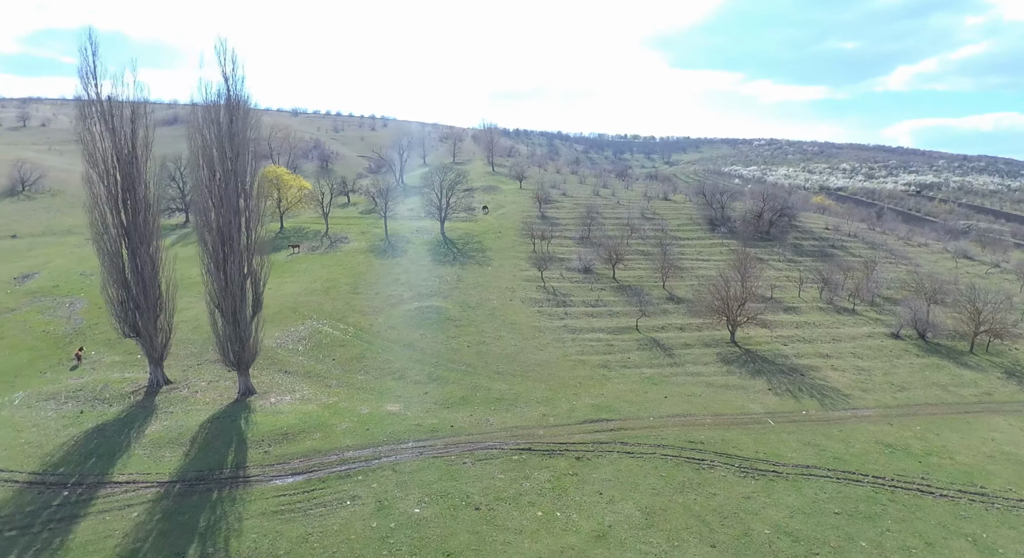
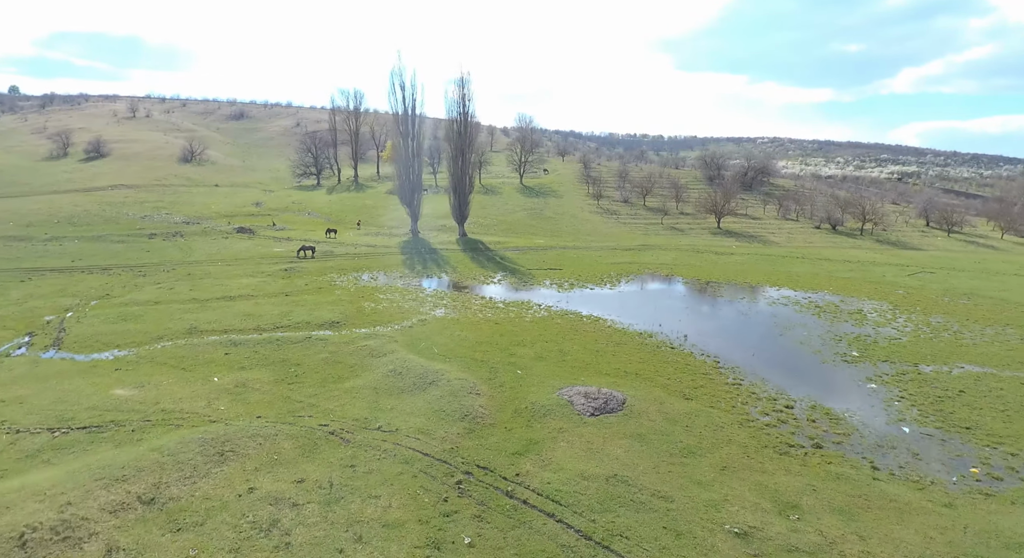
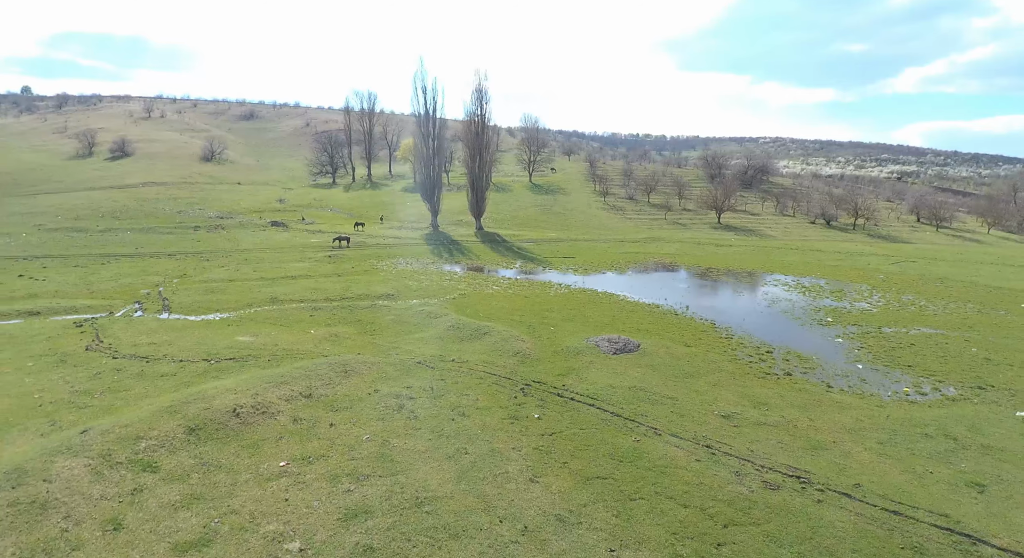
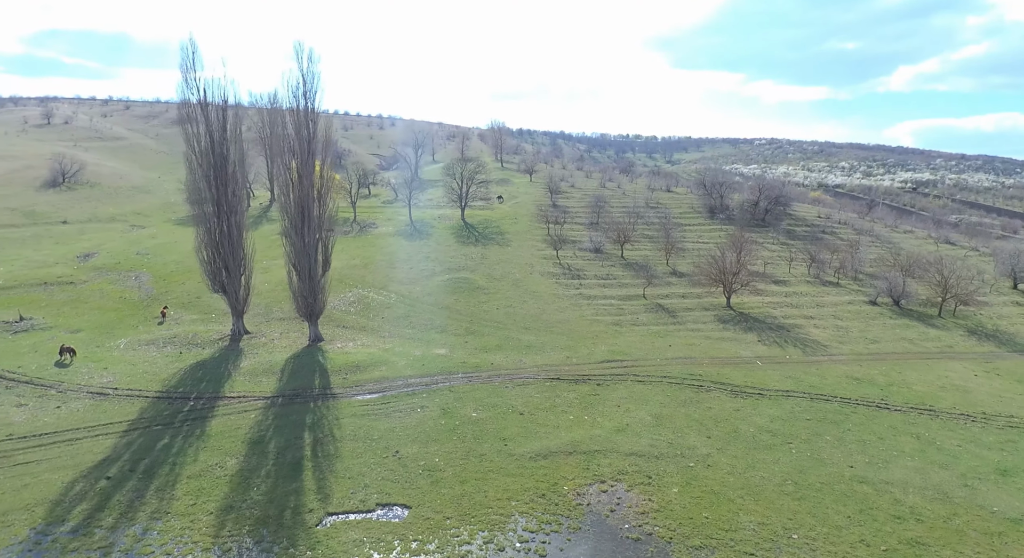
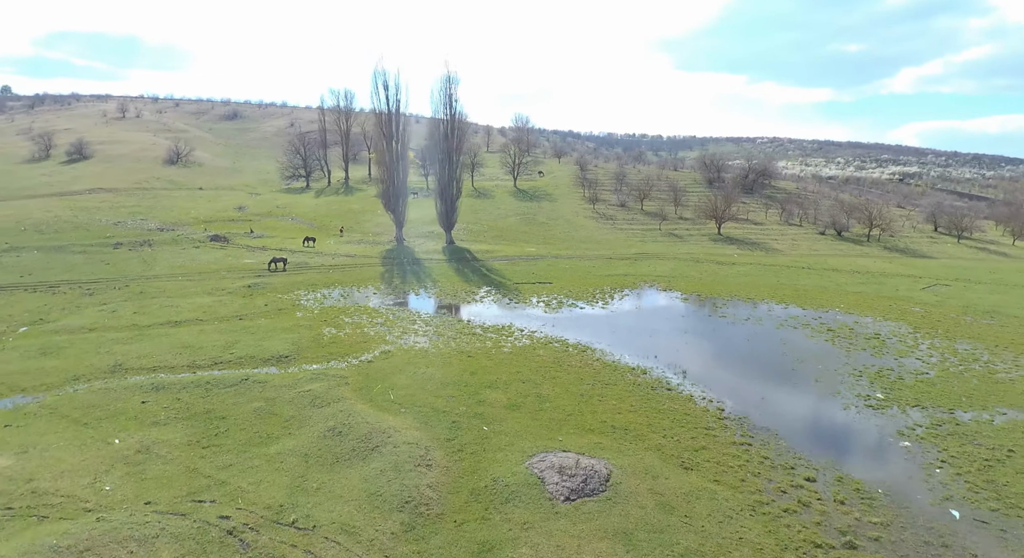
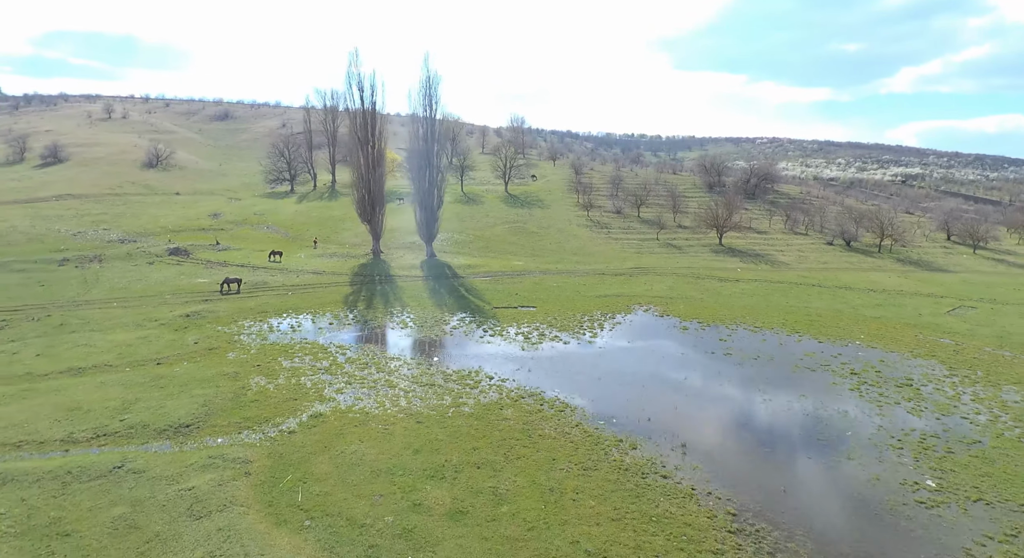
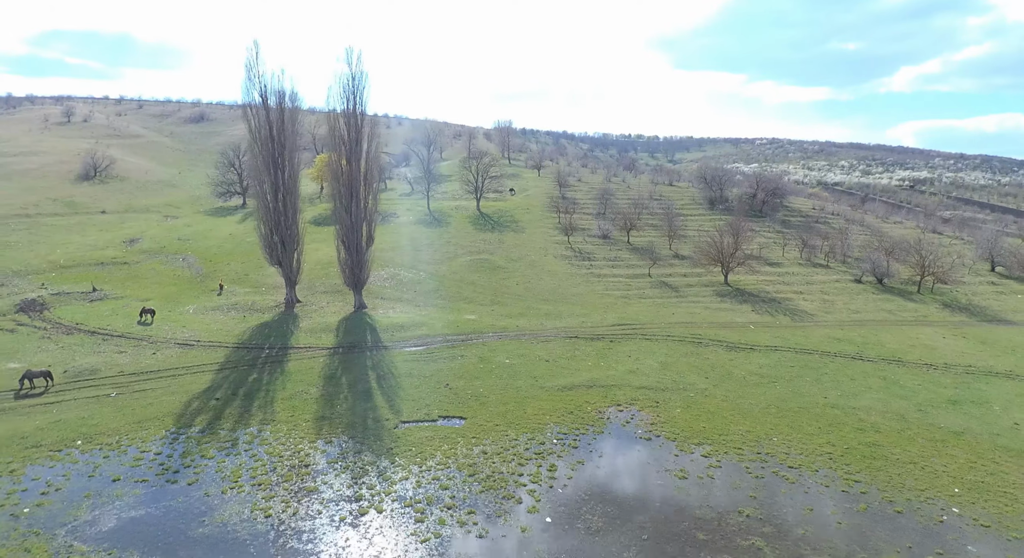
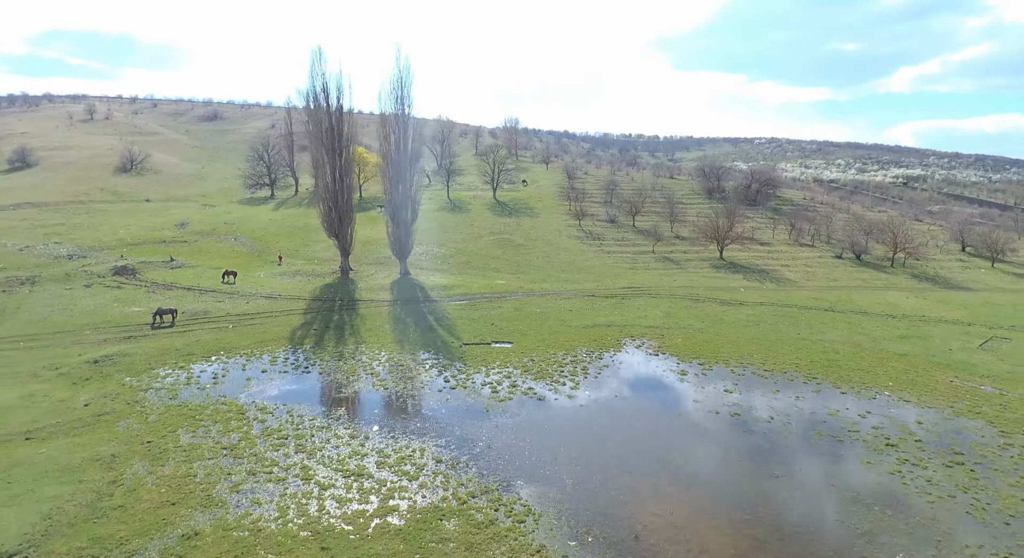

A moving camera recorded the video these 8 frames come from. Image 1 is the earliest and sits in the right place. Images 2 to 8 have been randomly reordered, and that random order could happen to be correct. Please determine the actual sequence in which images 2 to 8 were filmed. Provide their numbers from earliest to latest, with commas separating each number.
4, 7, 8, 6, 5, 2, 3
